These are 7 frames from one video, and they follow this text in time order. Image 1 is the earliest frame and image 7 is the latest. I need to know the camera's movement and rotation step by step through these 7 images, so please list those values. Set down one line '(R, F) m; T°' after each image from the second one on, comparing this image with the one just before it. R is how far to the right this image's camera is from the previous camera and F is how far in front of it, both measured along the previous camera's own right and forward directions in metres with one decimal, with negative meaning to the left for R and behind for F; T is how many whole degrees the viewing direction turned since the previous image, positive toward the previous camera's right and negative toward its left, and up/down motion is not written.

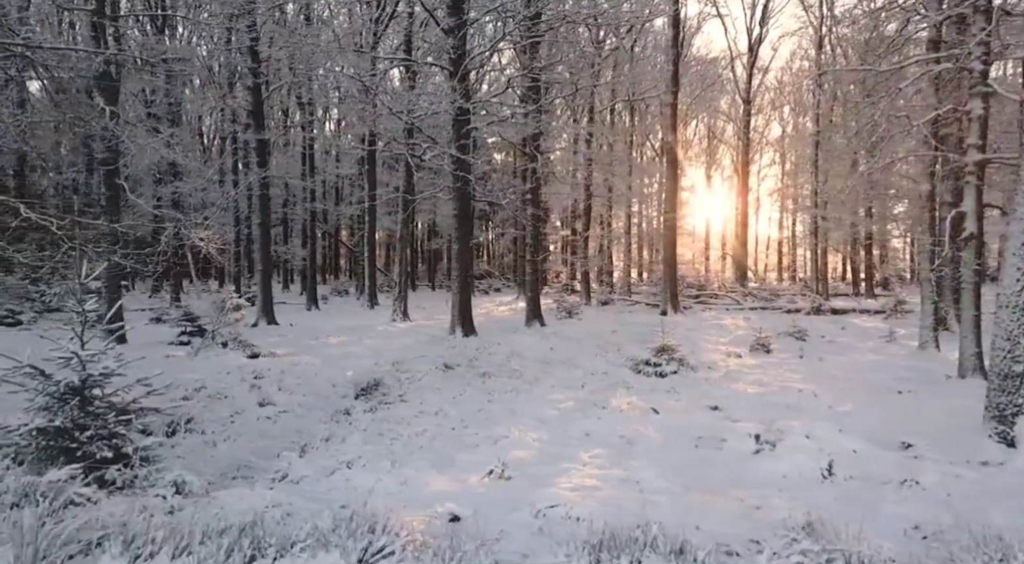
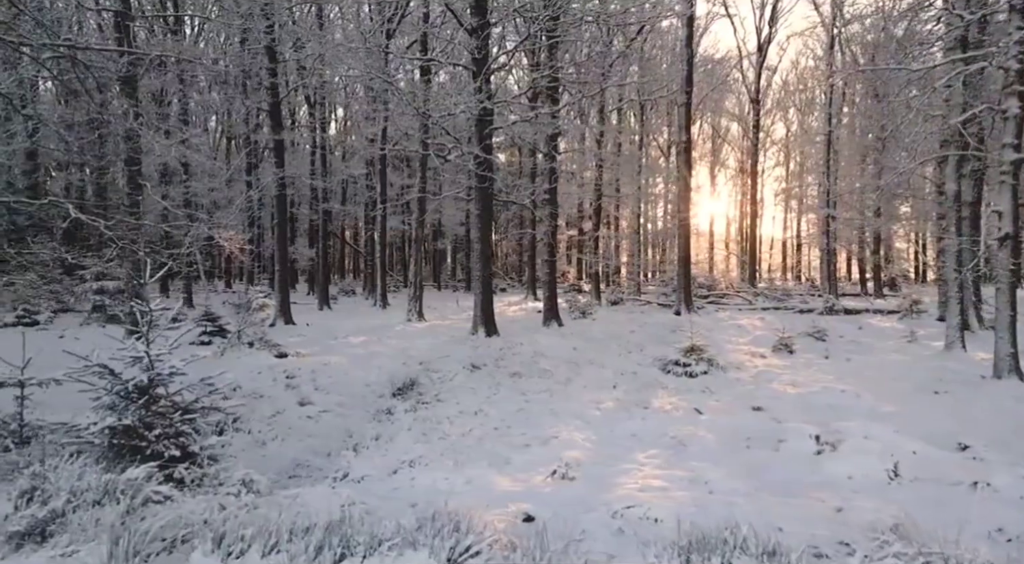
(-0.4, 0.0) m; -1°
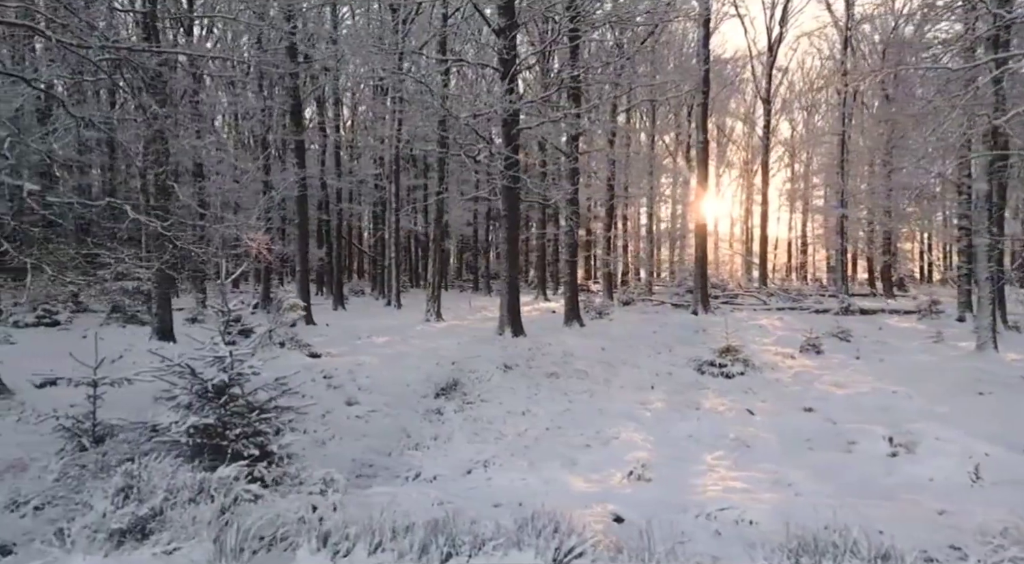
(-0.5, 0.0) m; -1°
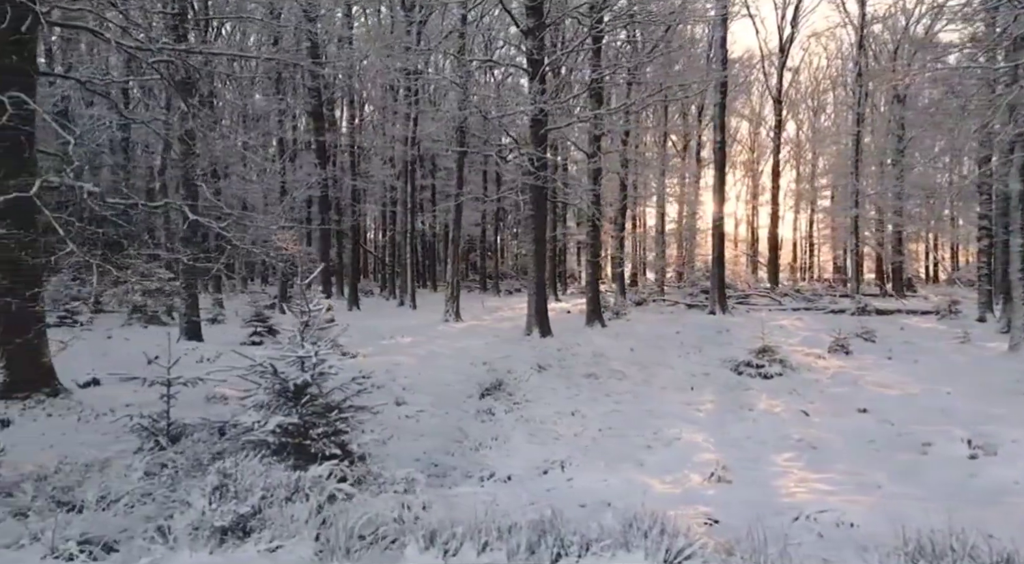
(-0.5, 0.0) m; -1°
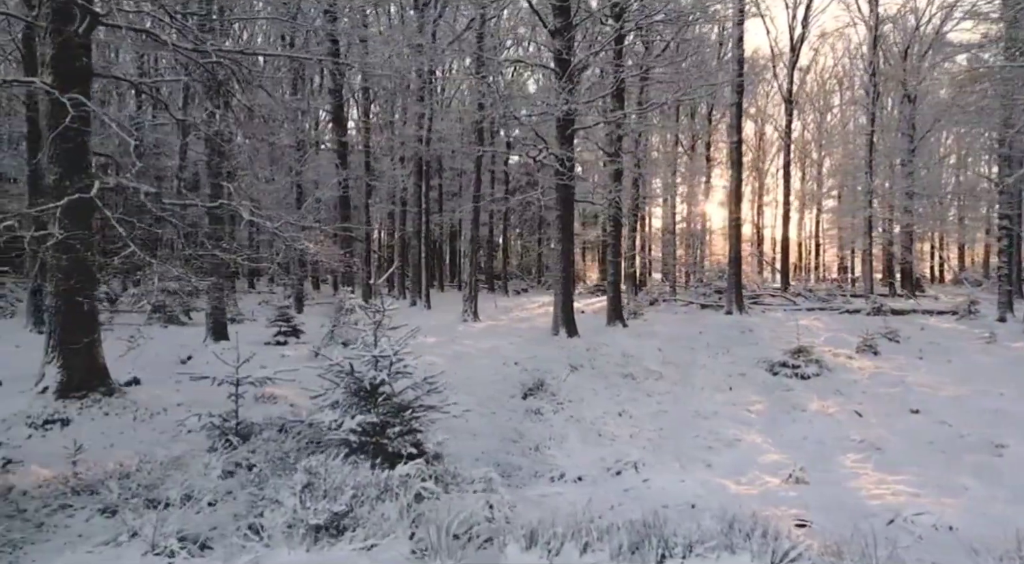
(-0.5, 0.0) m; -1°
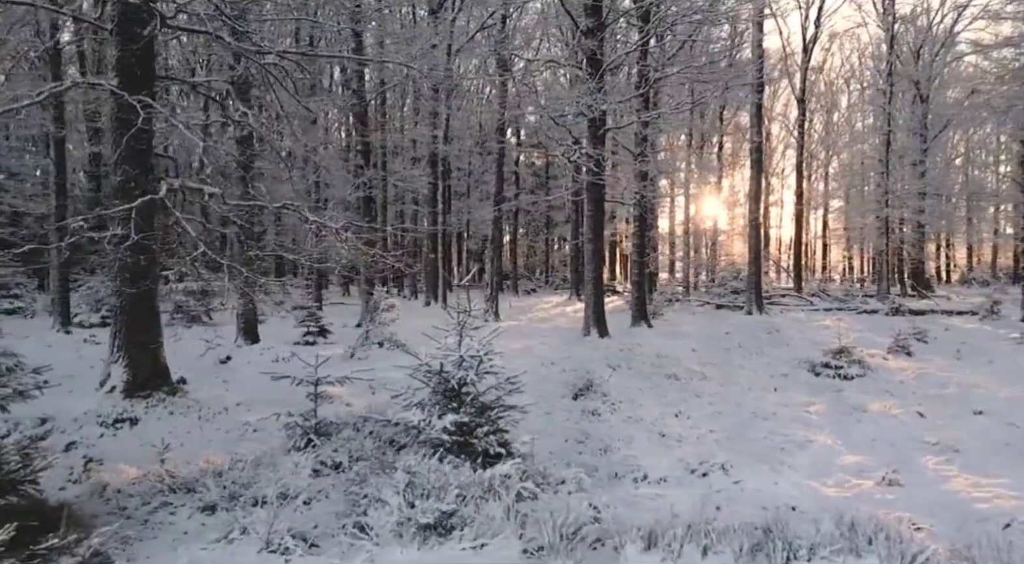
(-0.6, 0.0) m; -1°
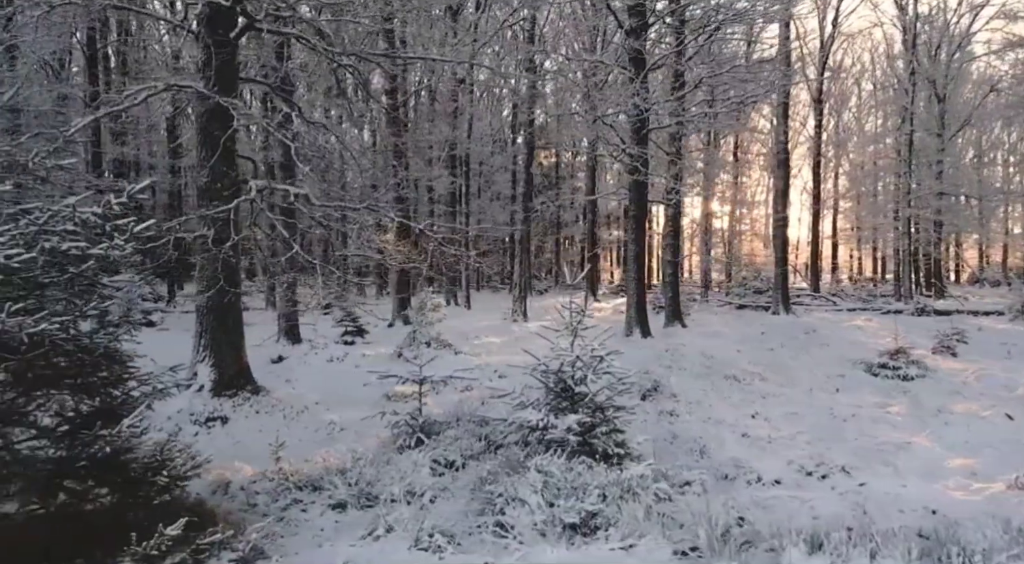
(-0.8, 0.0) m; -2°
